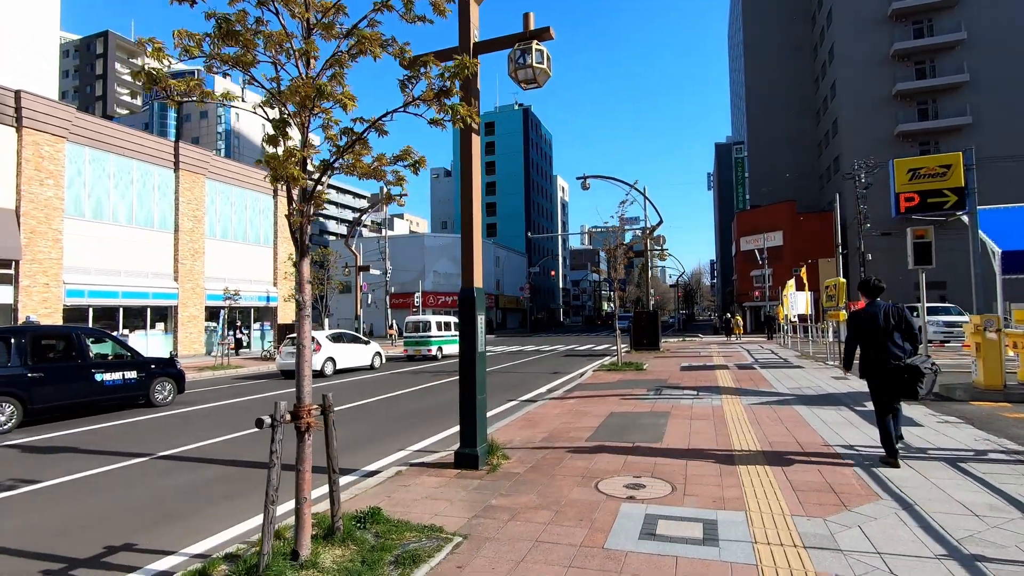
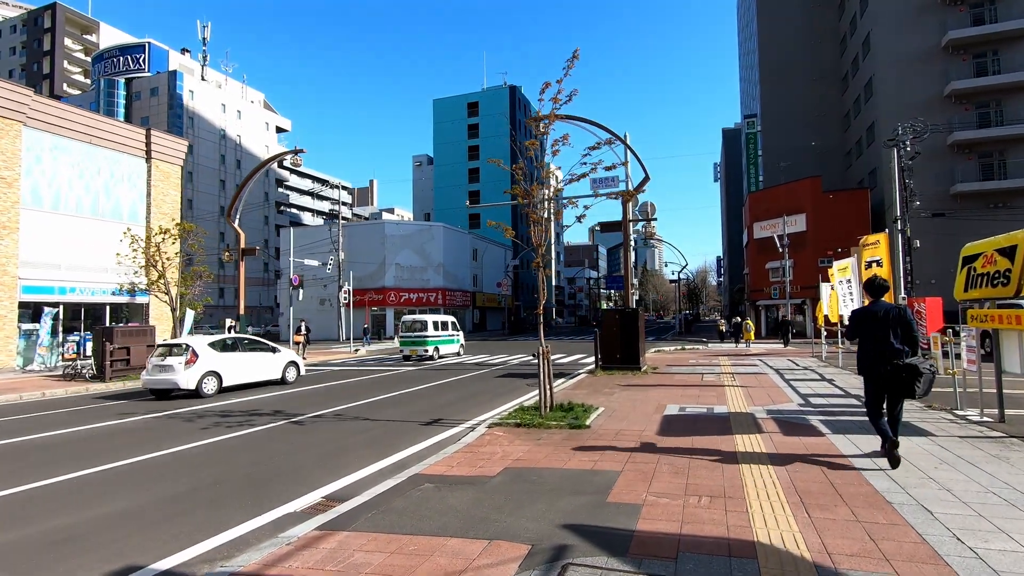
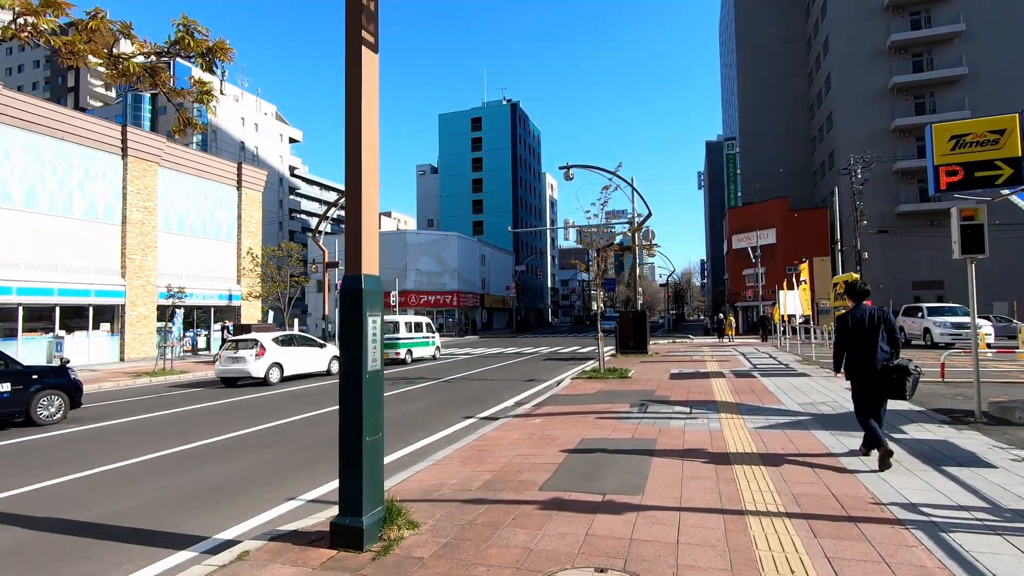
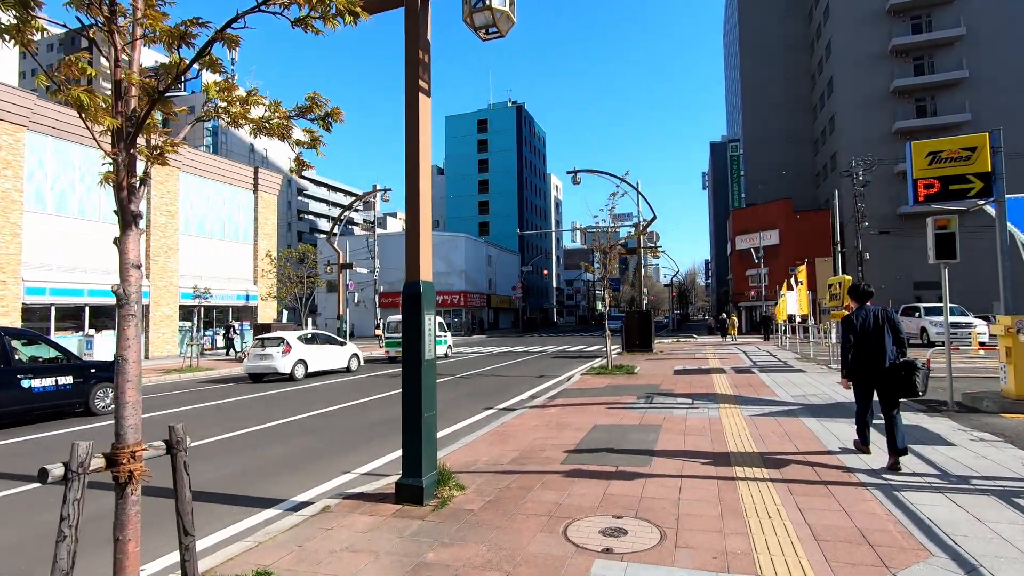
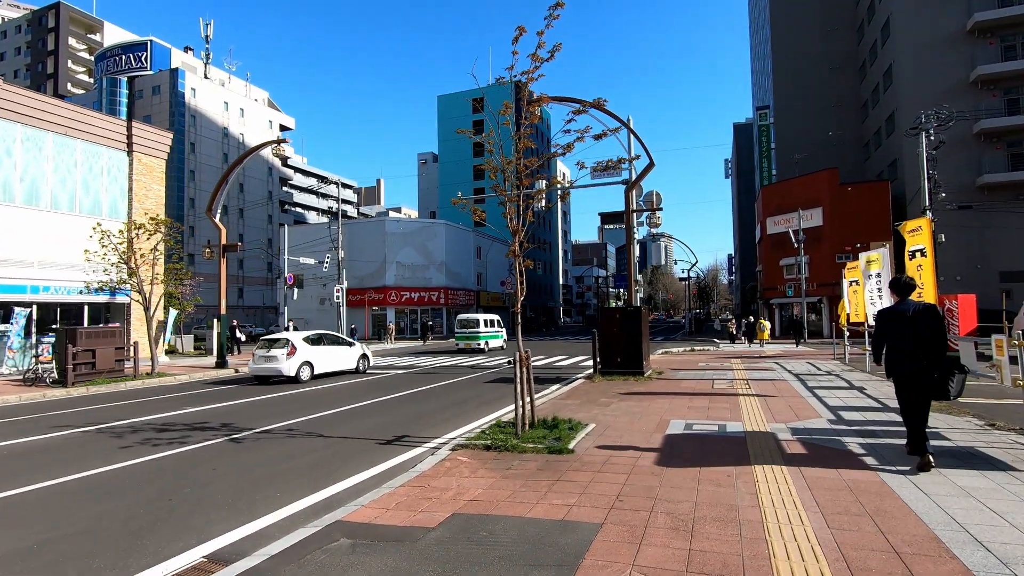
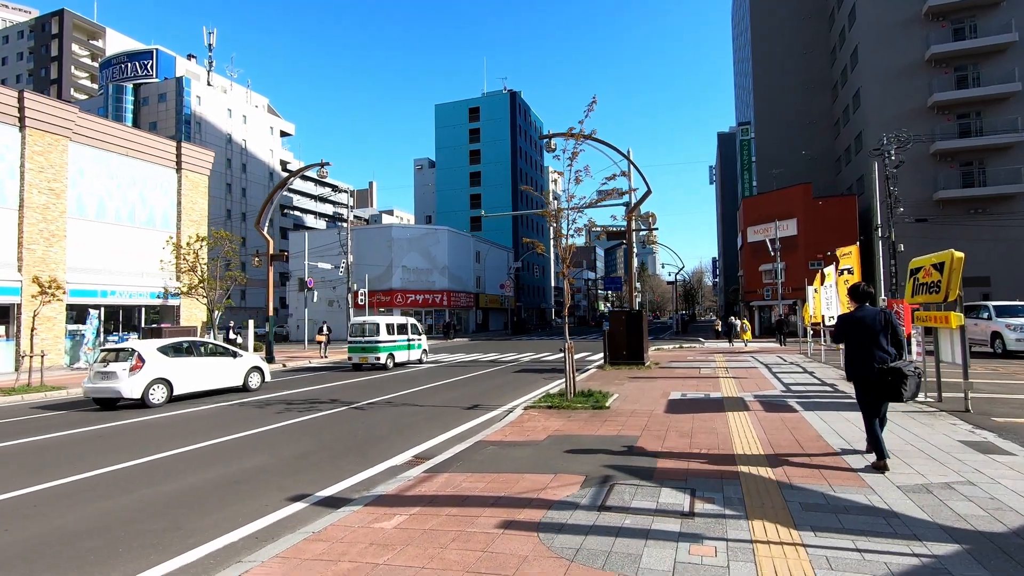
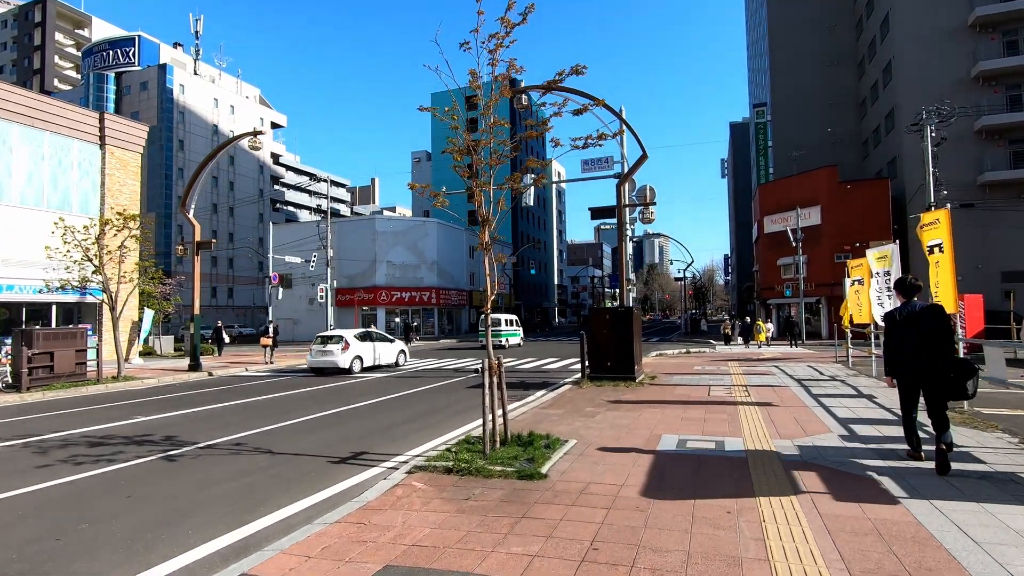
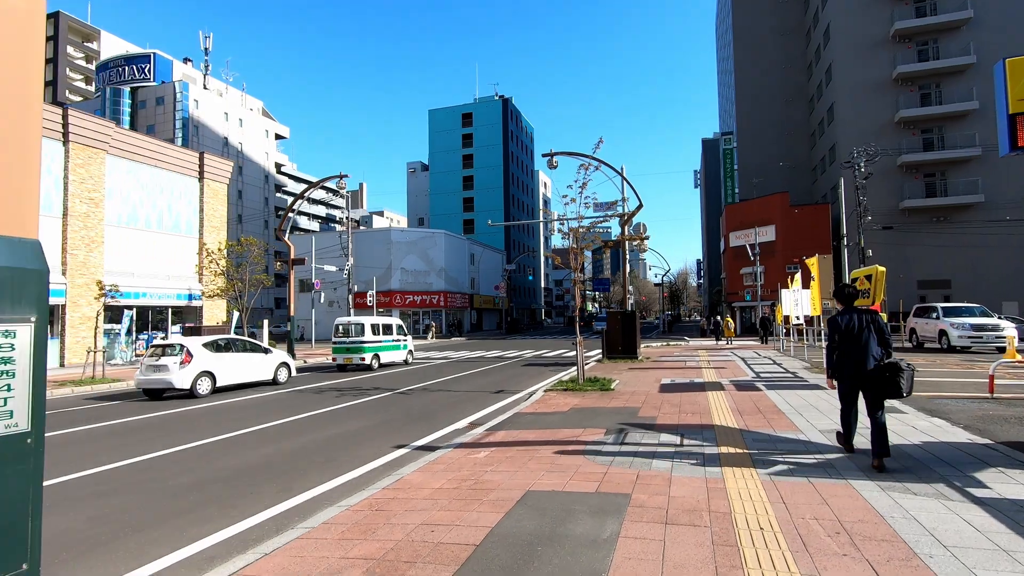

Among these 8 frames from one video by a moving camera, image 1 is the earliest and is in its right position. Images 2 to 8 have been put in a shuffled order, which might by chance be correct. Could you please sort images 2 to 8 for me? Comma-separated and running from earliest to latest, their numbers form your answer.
4, 3, 8, 6, 2, 5, 7
